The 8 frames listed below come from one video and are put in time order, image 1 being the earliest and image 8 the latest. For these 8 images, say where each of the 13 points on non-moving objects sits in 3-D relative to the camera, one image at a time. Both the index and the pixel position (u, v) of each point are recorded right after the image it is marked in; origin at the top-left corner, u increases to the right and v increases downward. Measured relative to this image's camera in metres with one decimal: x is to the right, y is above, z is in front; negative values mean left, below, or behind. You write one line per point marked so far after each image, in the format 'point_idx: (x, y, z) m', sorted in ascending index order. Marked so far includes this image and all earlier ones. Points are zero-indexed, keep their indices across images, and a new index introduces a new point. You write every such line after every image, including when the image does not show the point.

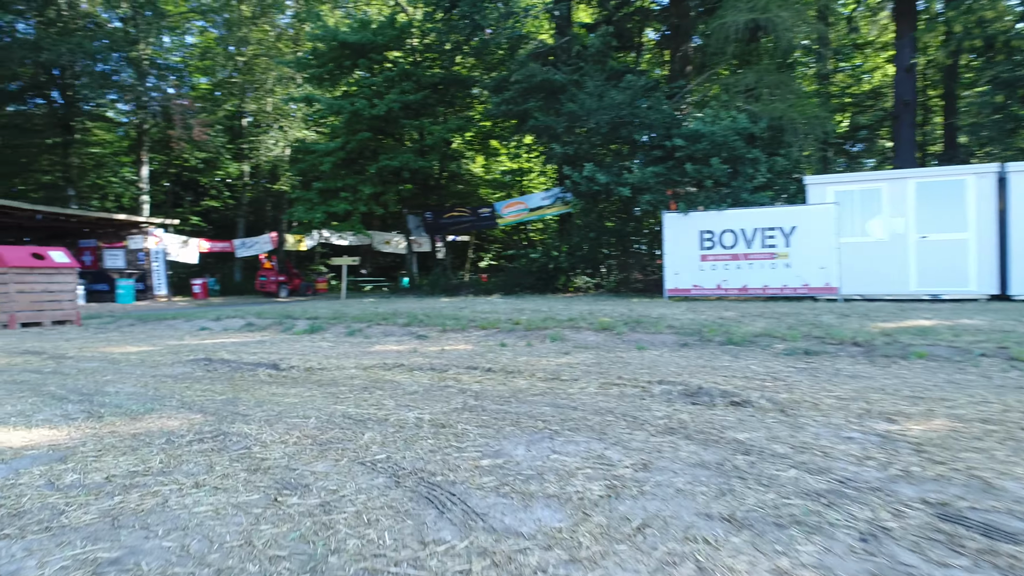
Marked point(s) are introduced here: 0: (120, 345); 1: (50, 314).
0: (-5.0, -0.7, +9.0) m
1: (-7.9, -0.4, +12.3) m
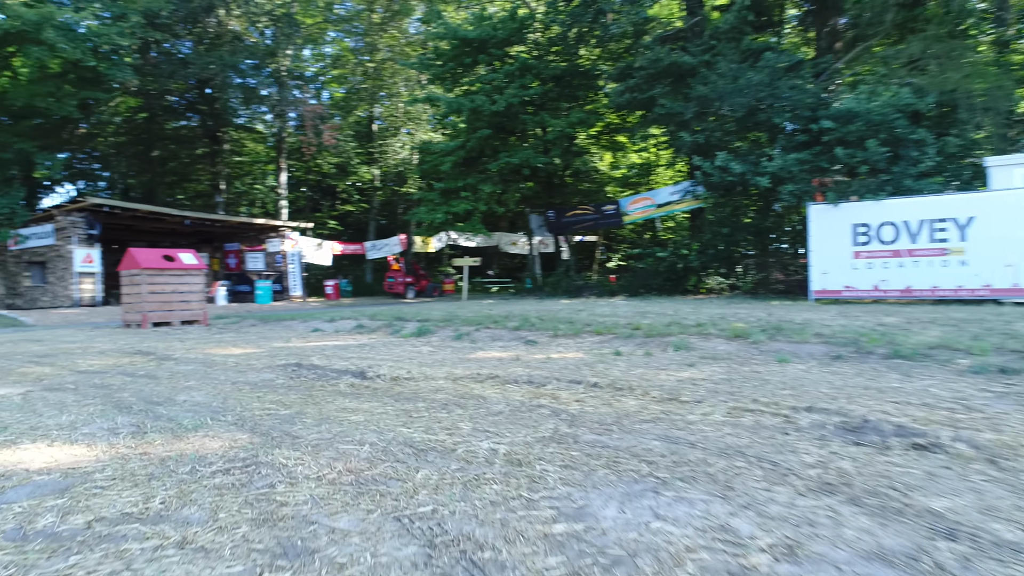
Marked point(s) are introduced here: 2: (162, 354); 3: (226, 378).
0: (-3.6, -0.7, +8.9) m
1: (-5.9, -0.5, +12.7) m
2: (-4.0, -0.8, +8.1) m
3: (-2.4, -0.8, +6.1) m
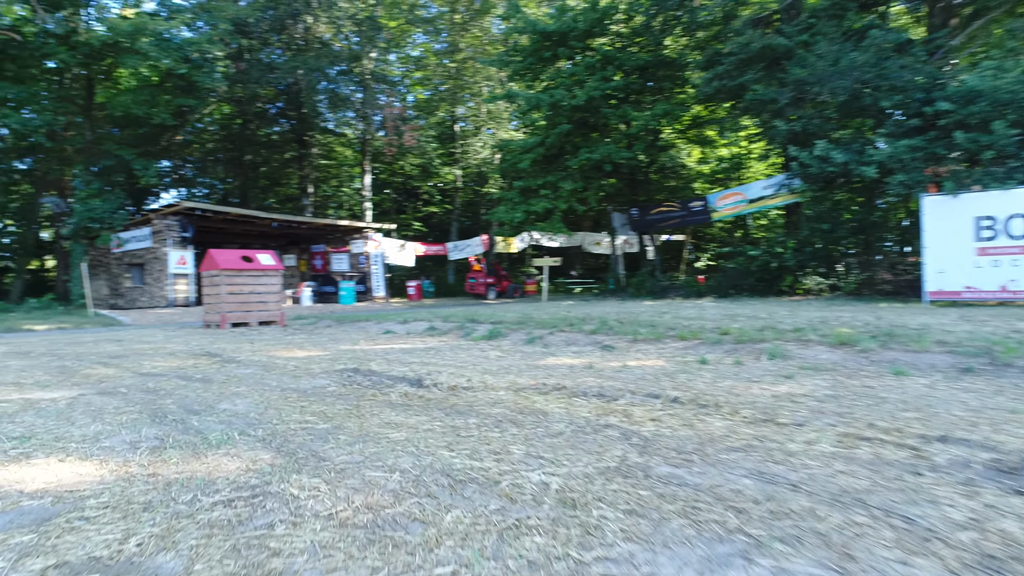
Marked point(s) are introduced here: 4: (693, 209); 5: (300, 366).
0: (-2.7, -0.7, +8.7) m
1: (-4.5, -0.5, +12.7) m
2: (-3.2, -0.8, +7.9) m
3: (-1.9, -0.8, +5.7) m
4: (+4.9, +2.1, +19.5) m
5: (-2.0, -0.8, +6.9) m
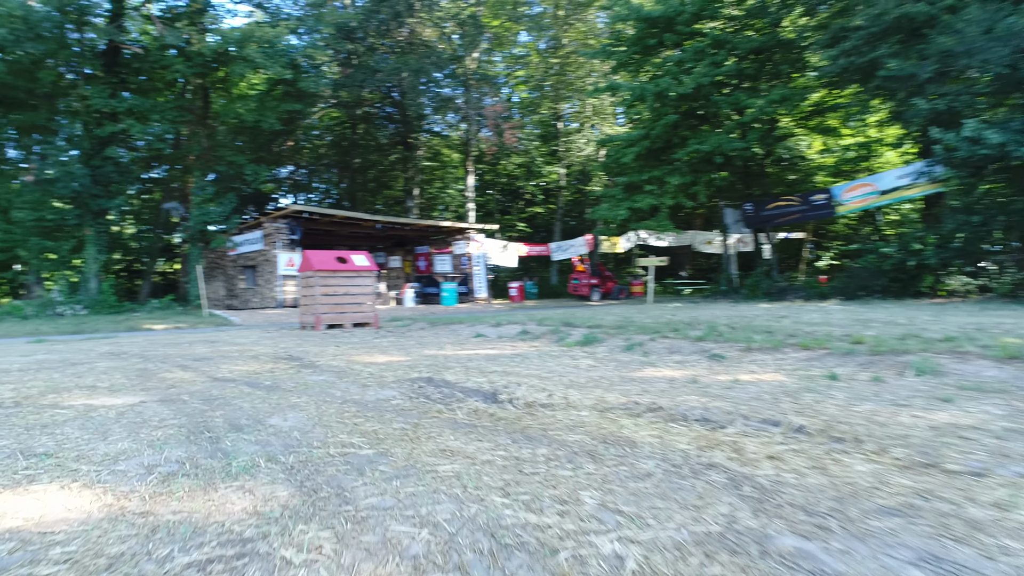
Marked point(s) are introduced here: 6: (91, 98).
0: (-1.6, -0.7, +8.3) m
1: (-2.8, -0.5, +12.6) m
2: (-2.2, -0.8, +7.6) m
3: (-1.2, -0.8, +5.2) m
4: (+7.5, +2.1, +17.9) m
5: (-1.2, -0.8, +6.5) m
6: (-11.7, +5.3, +19.9) m
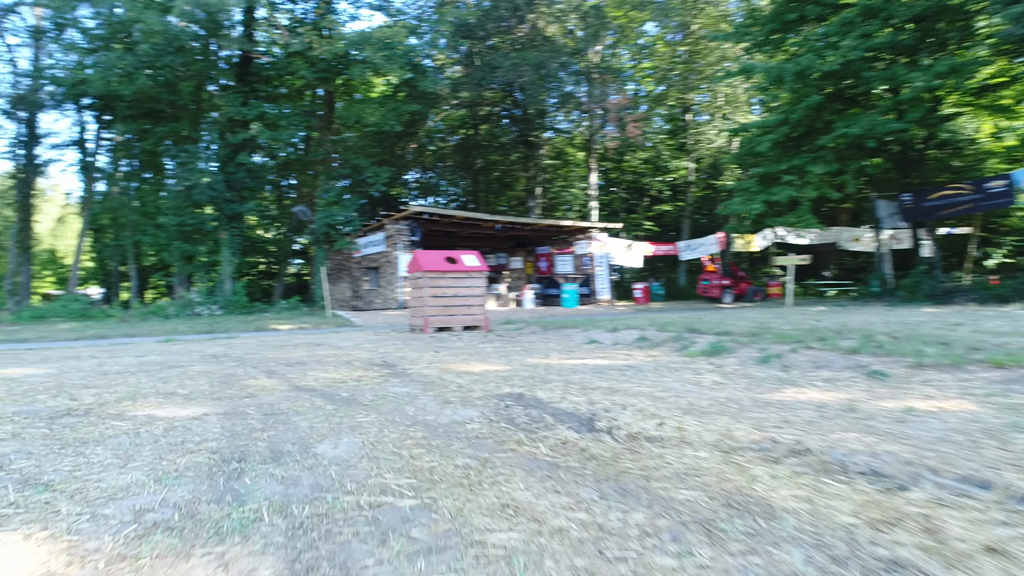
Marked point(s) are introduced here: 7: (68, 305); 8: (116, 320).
0: (-0.4, -0.8, +7.6) m
1: (-0.9, -0.5, +12.0) m
2: (-1.1, -0.8, +7.0) m
3: (-0.6, -0.8, +4.5) m
4: (+10.3, +2.1, +15.4) m
5: (-0.4, -0.8, +5.7) m
6: (-8.3, +5.2, +20.8) m
7: (-12.0, -0.4, +19.4) m
8: (-10.4, -0.8, +18.8) m
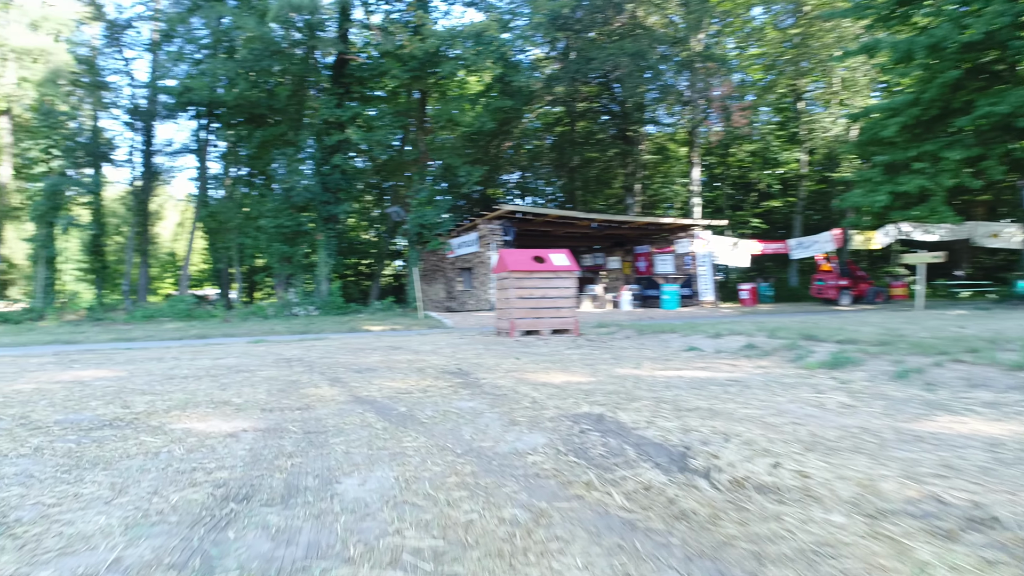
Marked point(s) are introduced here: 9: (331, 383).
0: (+0.4, -0.8, +6.8) m
1: (+0.6, -0.5, +11.3) m
2: (-0.4, -0.8, +6.4) m
3: (-0.2, -0.8, +3.8) m
4: (+12.1, +2.1, +13.1) m
5: (+0.2, -0.8, +5.0) m
6: (-5.6, +5.2, +21.0) m
7: (-9.4, -0.5, +20.1) m
8: (-7.9, -0.8, +19.3) m
9: (-1.5, -0.8, +6.2) m
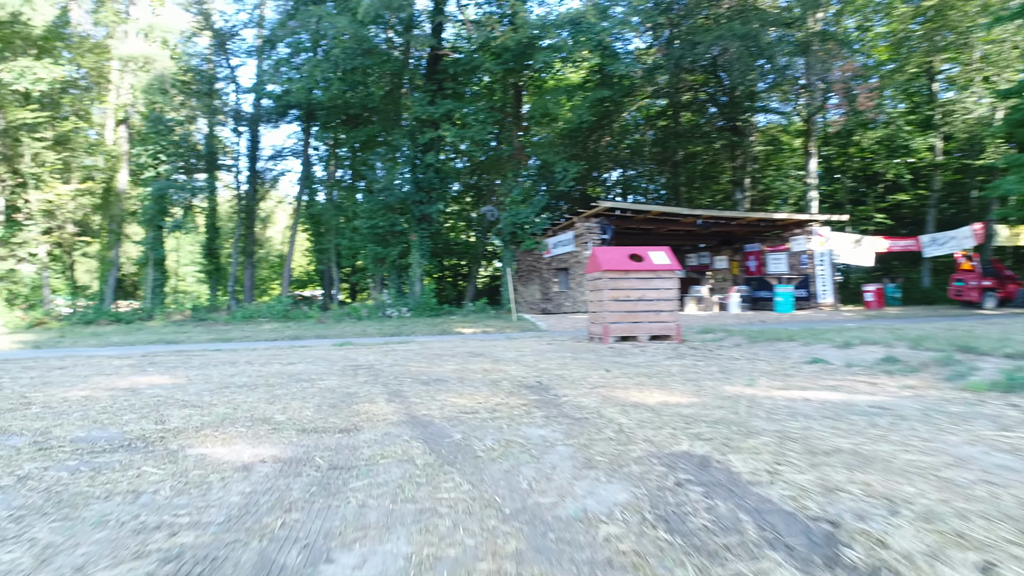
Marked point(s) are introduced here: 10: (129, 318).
0: (+1.1, -0.8, +5.8) m
1: (+1.9, -0.5, +10.2) m
2: (+0.3, -0.8, +5.5) m
3: (+0.1, -0.8, +2.9) m
4: (+13.6, +2.0, +10.4) m
5: (+0.6, -0.8, +4.0) m
6: (-2.8, +5.2, +20.7) m
7: (-6.7, -0.5, +20.3) m
8: (-5.3, -0.9, +19.4) m
9: (-0.9, -0.8, +5.4) m
10: (-10.6, -0.9, +19.8) m
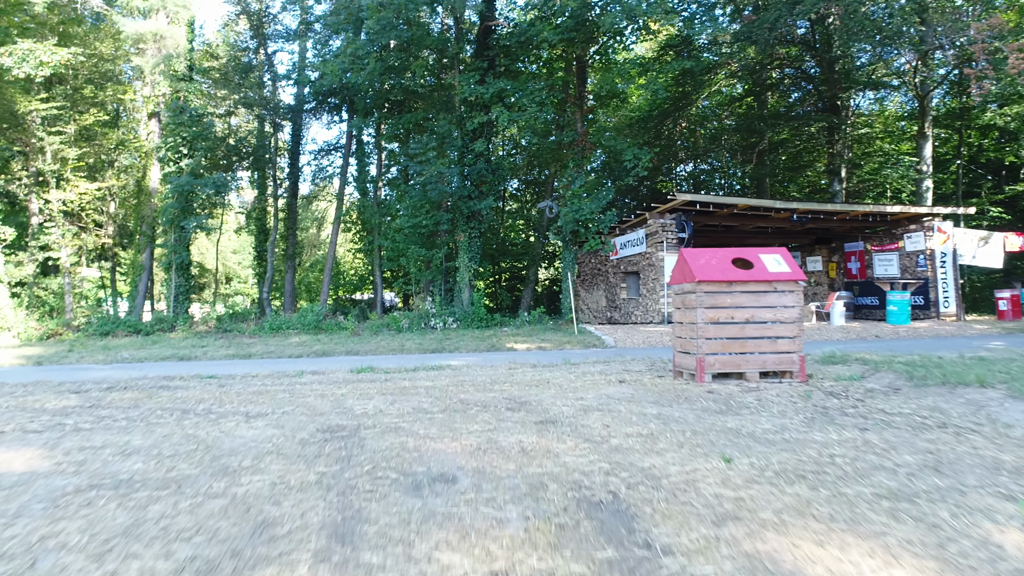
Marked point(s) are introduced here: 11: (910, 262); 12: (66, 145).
0: (+1.3, -1.0, +3.0) m
1: (+2.5, -0.7, +7.3) m
2: (+0.5, -1.0, +2.8) m
3: (0.0, -1.0, +0.3) m
4: (+14.1, +1.9, +6.5) m
5: (+0.7, -1.0, +1.3) m
6: (-1.2, +5.0, +18.2) m
7: (-5.2, -0.7, +18.2) m
8: (-3.9, -1.1, +17.1) m
9: (-0.7, -1.0, +2.8) m
10: (-9.1, -1.0, +18.0) m
11: (+10.8, +0.7, +19.5) m
12: (-11.9, +3.8, +19.3) m
